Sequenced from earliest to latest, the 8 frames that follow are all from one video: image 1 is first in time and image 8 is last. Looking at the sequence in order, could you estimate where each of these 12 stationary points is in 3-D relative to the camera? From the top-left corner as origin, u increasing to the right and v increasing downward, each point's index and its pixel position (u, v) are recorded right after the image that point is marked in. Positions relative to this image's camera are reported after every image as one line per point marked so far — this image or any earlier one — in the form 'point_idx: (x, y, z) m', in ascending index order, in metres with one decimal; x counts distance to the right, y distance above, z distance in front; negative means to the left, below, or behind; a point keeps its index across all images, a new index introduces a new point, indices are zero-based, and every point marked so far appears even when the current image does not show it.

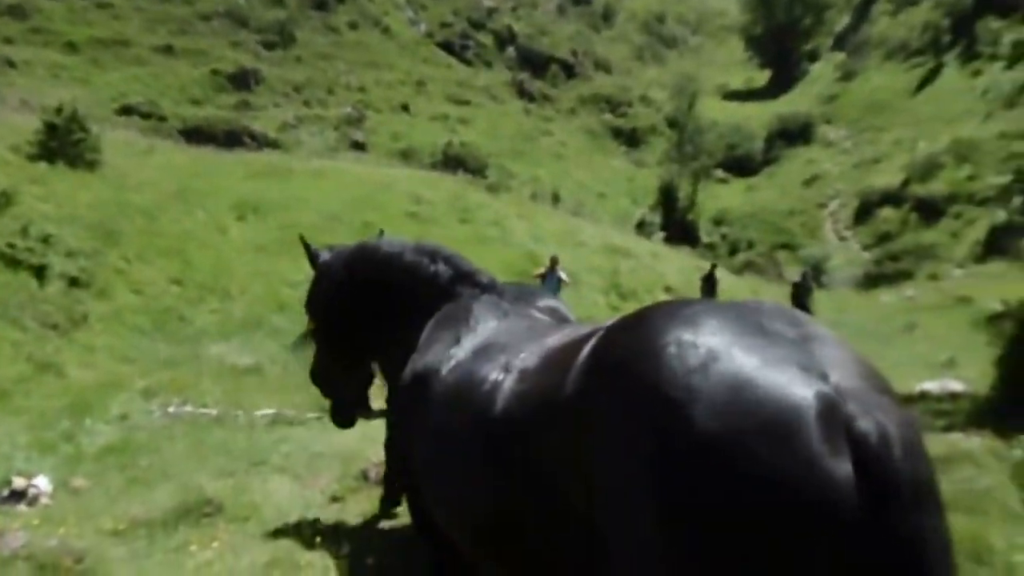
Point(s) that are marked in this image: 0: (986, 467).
0: (+6.6, -2.5, +13.9) m
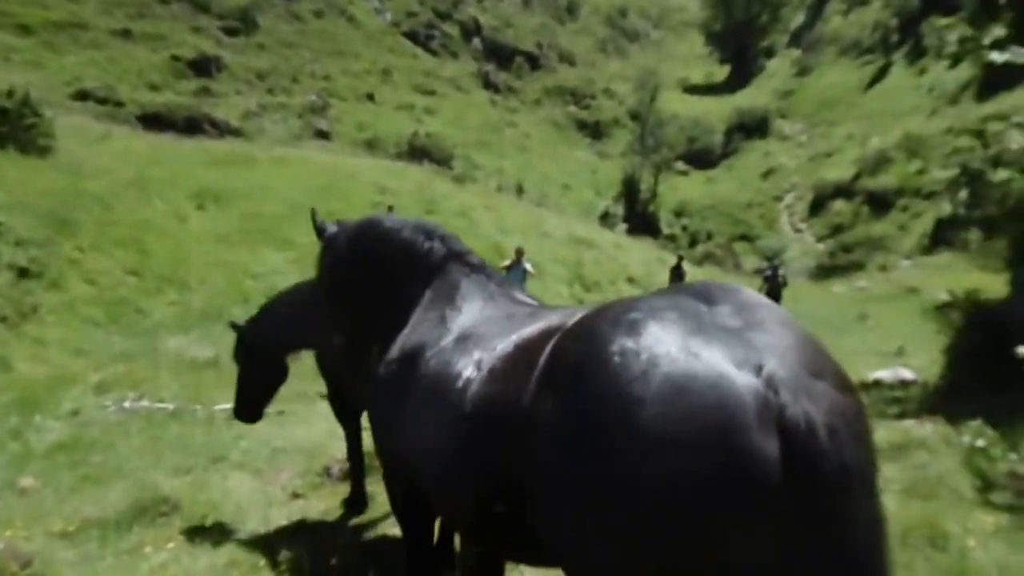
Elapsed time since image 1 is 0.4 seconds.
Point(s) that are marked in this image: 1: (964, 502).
0: (+6.2, -2.4, +14.3) m
1: (+5.4, -2.6, +11.9) m
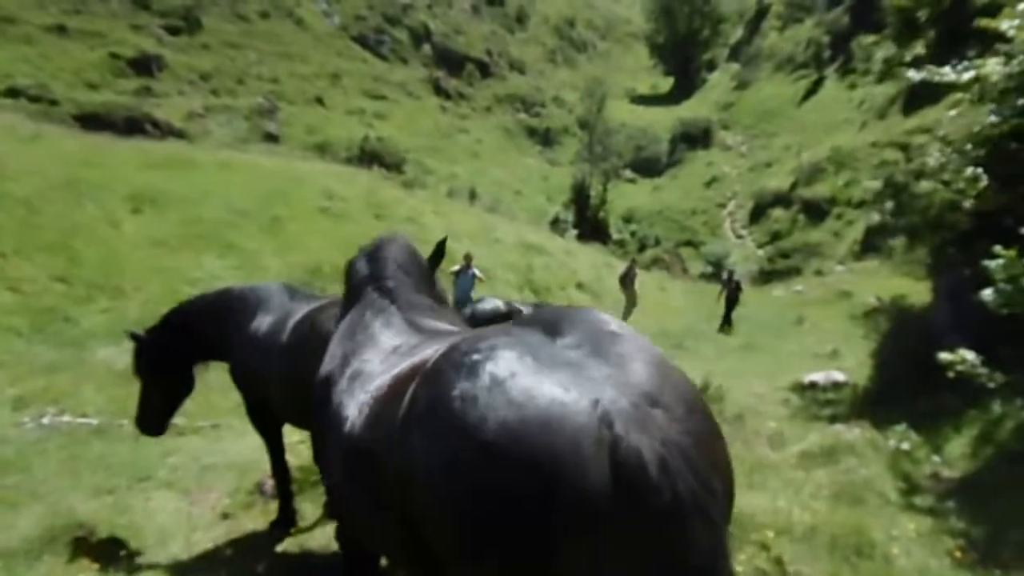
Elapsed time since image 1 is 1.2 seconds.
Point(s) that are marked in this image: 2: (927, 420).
0: (+5.2, -2.5, +14.5) m
1: (+4.6, -2.7, +12.1) m
2: (+7.3, -2.3, +17.3) m
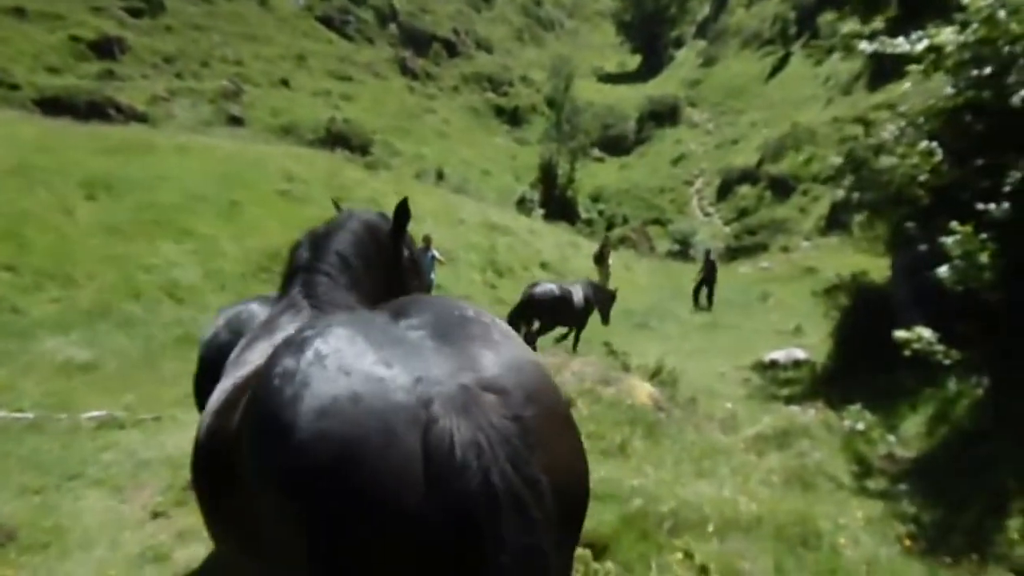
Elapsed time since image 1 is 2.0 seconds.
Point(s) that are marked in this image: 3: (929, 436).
0: (+4.5, -2.2, +14.3) m
1: (+4.0, -2.5, +11.8) m
2: (+6.5, -1.9, +17.1) m
3: (+6.1, -2.2, +14.2) m
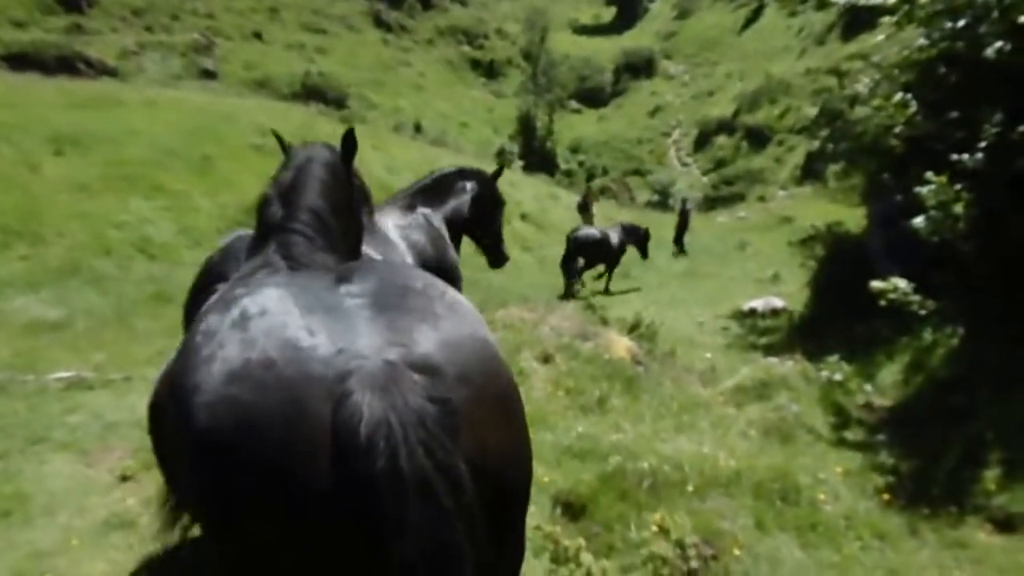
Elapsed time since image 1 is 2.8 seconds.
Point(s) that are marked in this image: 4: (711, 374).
0: (+4.1, -1.5, +14.2) m
1: (+3.7, -1.9, +11.8) m
2: (+6.1, -1.1, +17.1) m
3: (+5.7, -1.4, +14.2) m
4: (+3.2, -1.4, +15.7) m
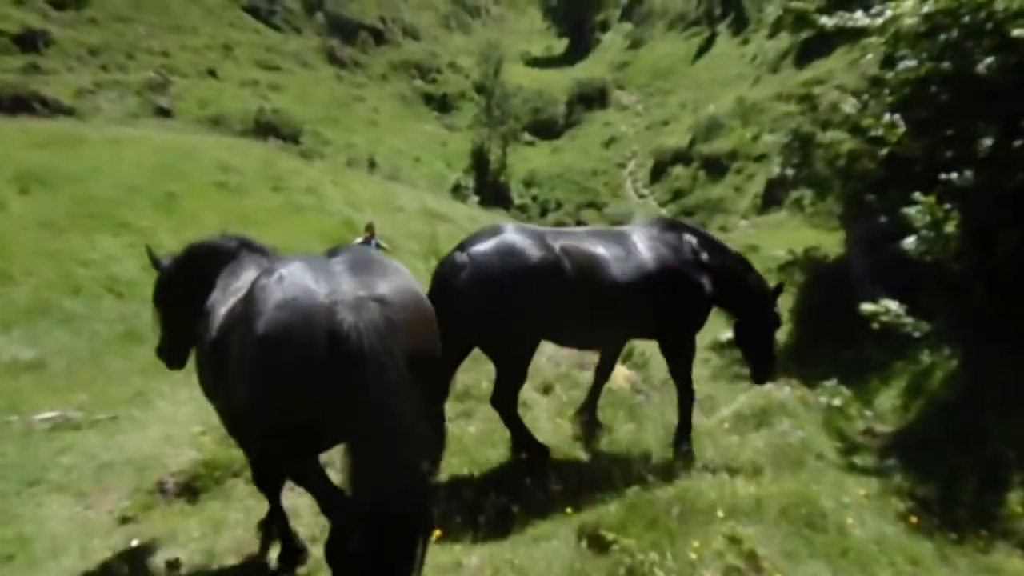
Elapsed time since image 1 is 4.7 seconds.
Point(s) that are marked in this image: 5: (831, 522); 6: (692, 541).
0: (+4.1, -1.9, +14.1) m
1: (+3.8, -2.2, +11.6) m
2: (+5.9, -1.5, +17.1) m
3: (+5.7, -1.7, +14.2) m
4: (+3.1, -1.8, +15.6) m
5: (+3.0, -2.2, +9.3) m
6: (+1.5, -2.2, +8.7) m
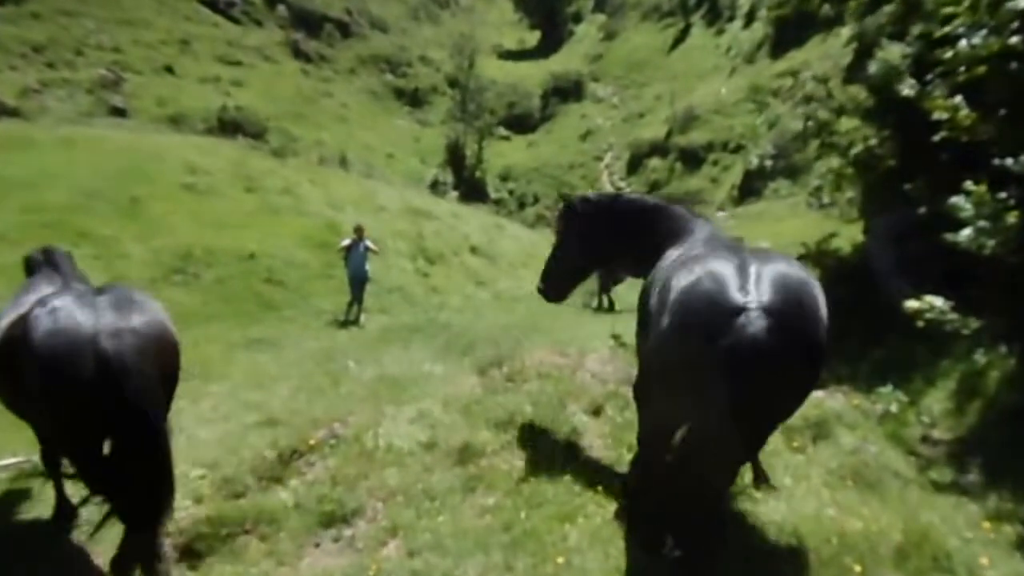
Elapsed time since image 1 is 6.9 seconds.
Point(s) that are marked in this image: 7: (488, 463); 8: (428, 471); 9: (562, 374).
0: (+4.6, -1.9, +13.1) m
1: (+4.3, -2.2, +10.6) m
2: (+6.4, -1.4, +16.1) m
3: (+6.2, -1.7, +13.2) m
4: (+3.6, -1.8, +14.6) m
5: (+3.6, -2.3, +8.3) m
6: (+2.2, -2.3, +7.6) m
7: (-0.3, -2.1, +12.0) m
8: (-1.0, -2.2, +12.1) m
9: (+0.7, -1.2, +14.4) m
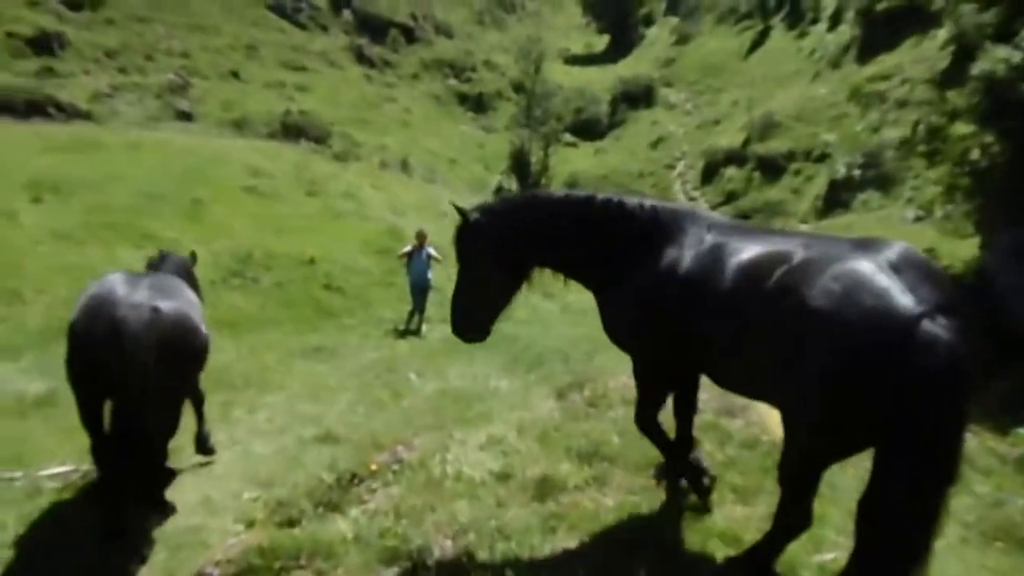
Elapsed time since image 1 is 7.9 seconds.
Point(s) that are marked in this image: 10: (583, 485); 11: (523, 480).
0: (+5.6, -2.2, +11.2) m
1: (+5.1, -2.5, +8.7) m
2: (+7.5, -1.8, +14.1) m
3: (+7.1, -2.0, +11.2) m
4: (+4.6, -2.1, +12.7) m
5: (+4.3, -2.5, +6.4) m
6: (+2.8, -2.6, +5.8) m
7: (+0.6, -2.3, +10.4) m
8: (-0.1, -2.4, +10.5) m
9: (+1.7, -1.5, +12.8) m
10: (+0.7, -2.1, +10.9) m
11: (+0.1, -2.2, +11.0) m
